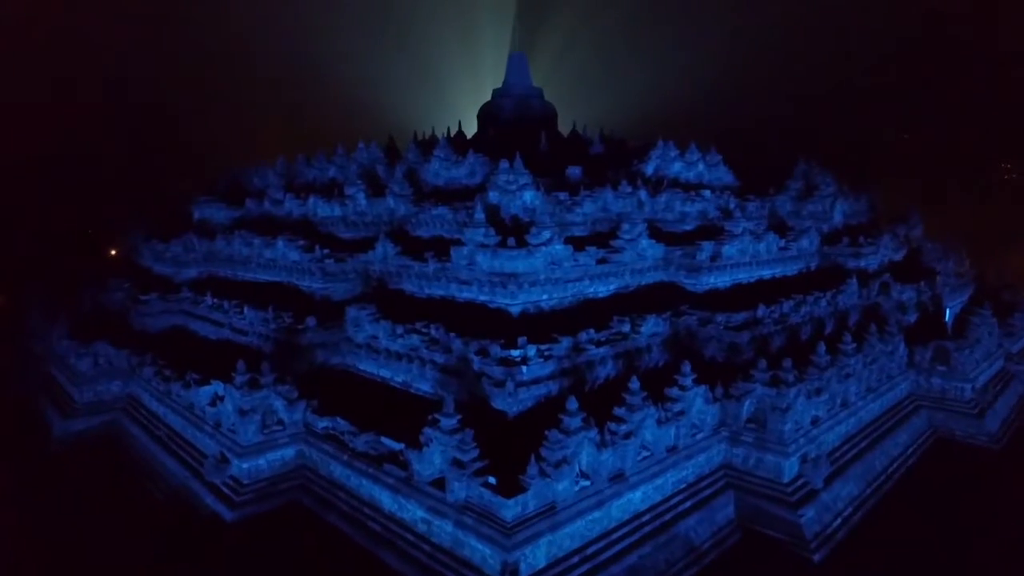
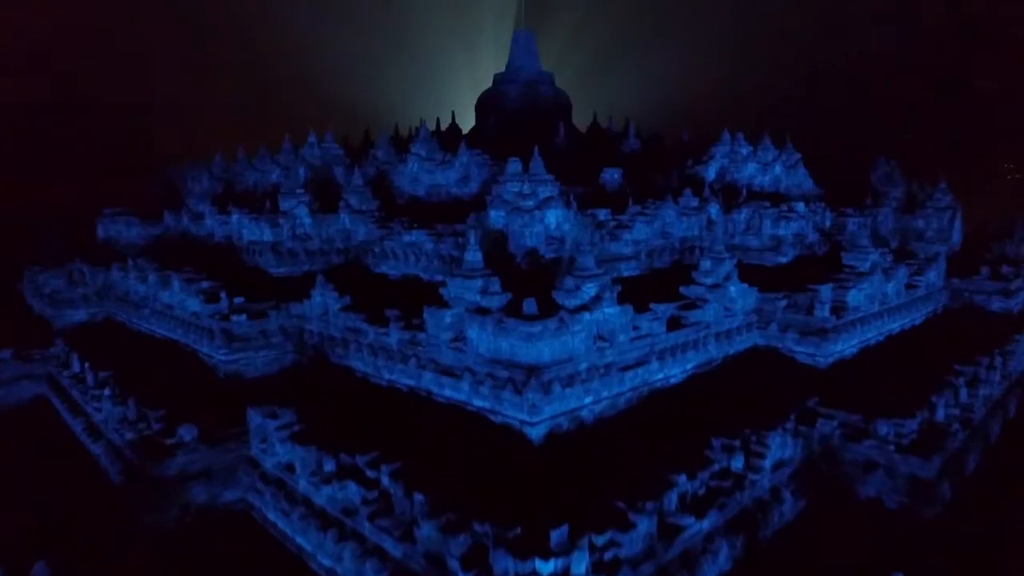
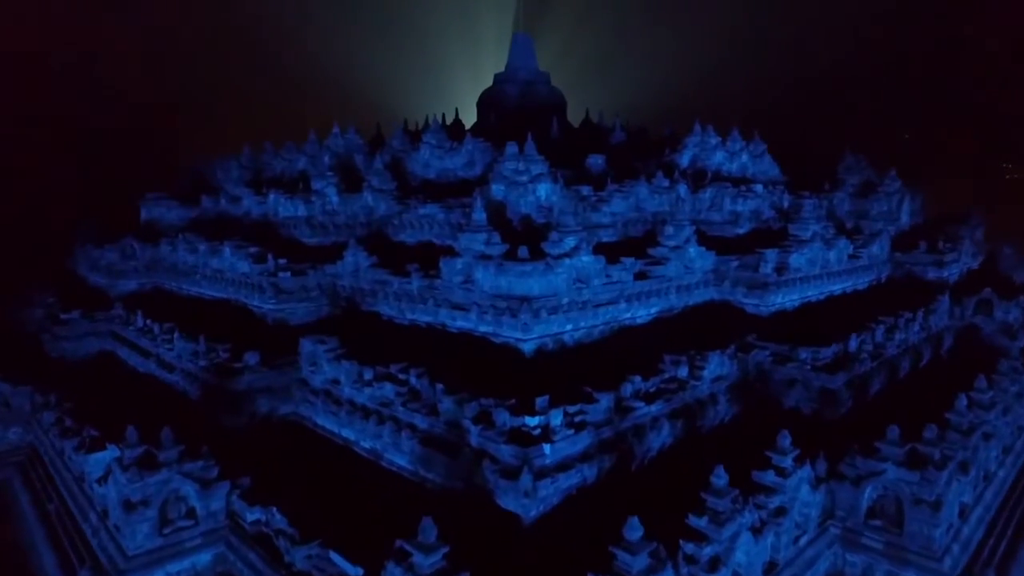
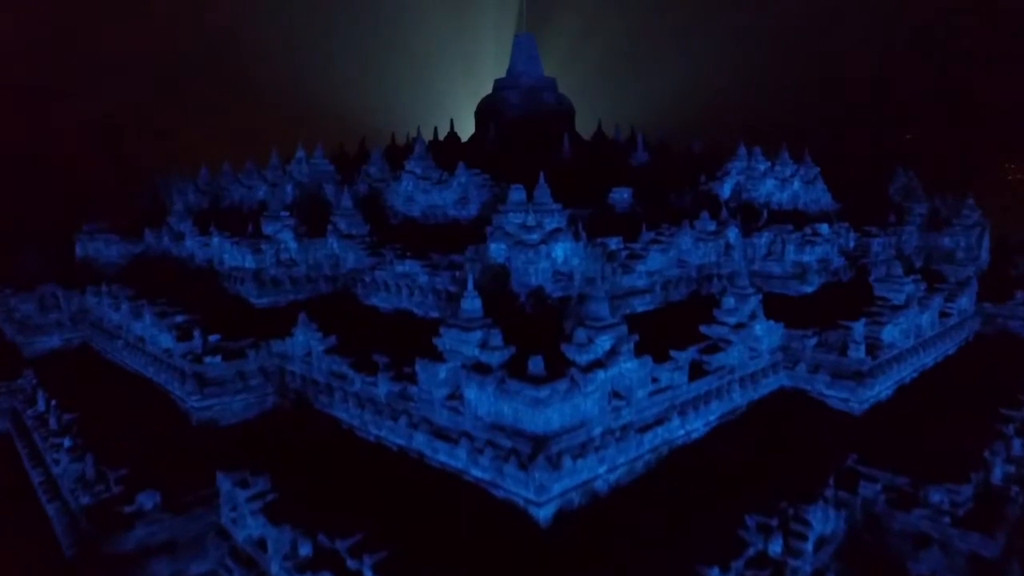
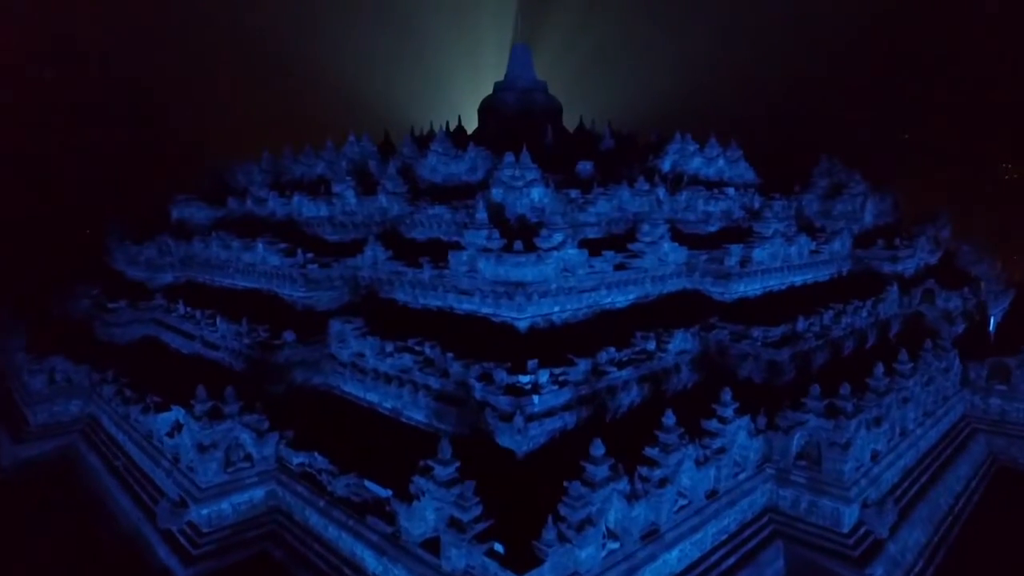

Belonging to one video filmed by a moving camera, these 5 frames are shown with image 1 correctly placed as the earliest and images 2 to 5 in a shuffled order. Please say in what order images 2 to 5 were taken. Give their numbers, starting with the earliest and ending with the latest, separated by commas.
5, 3, 2, 4
